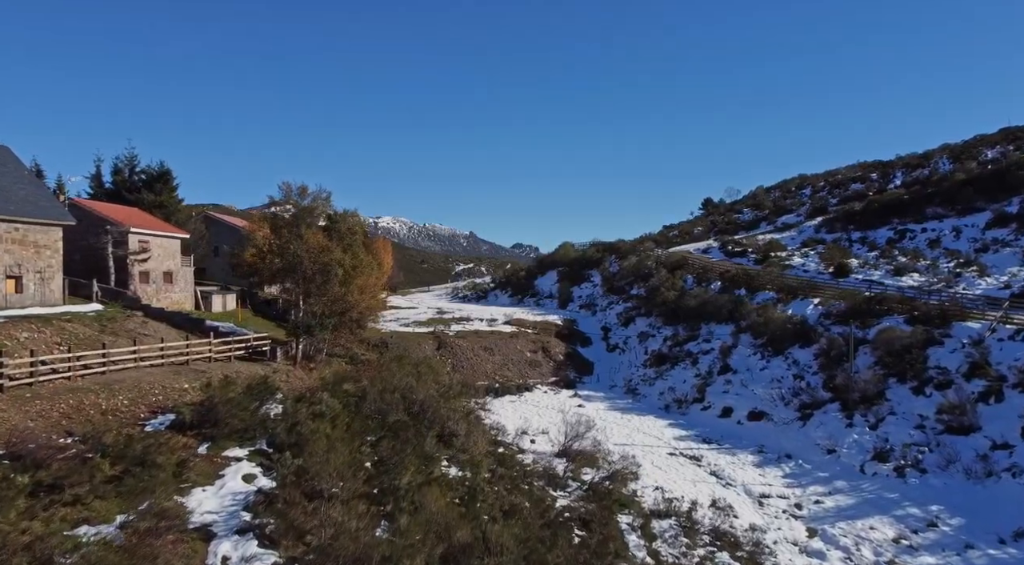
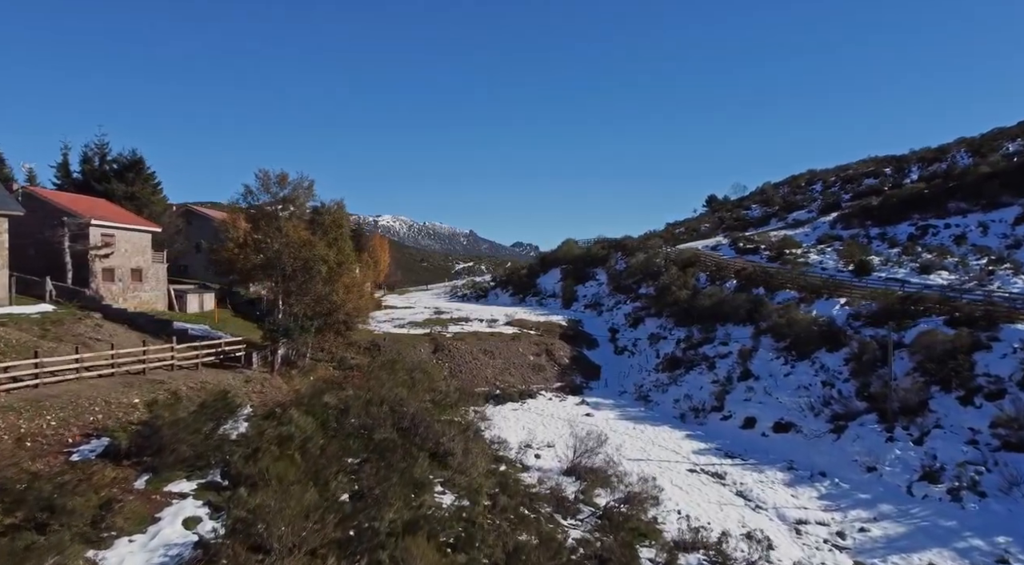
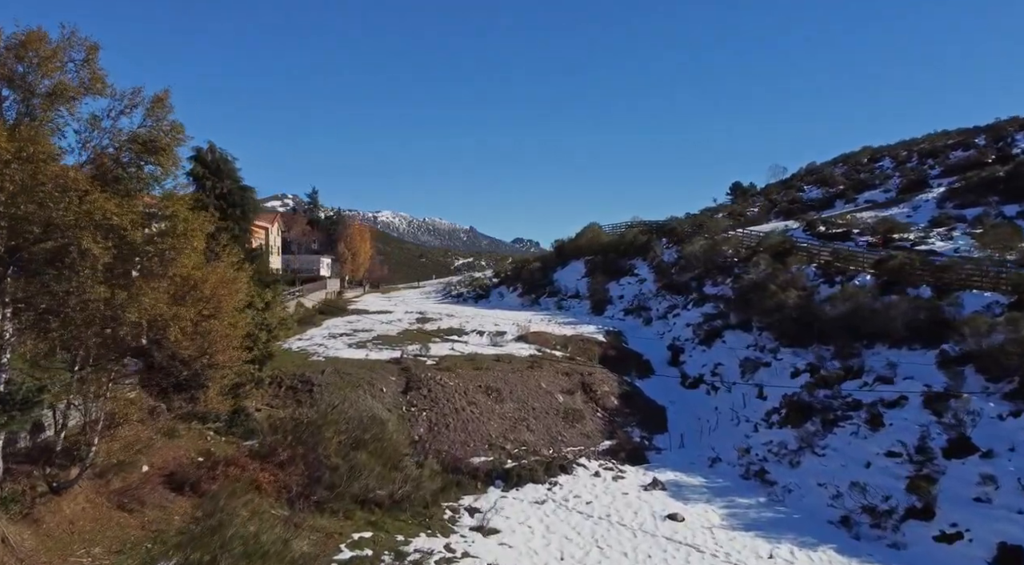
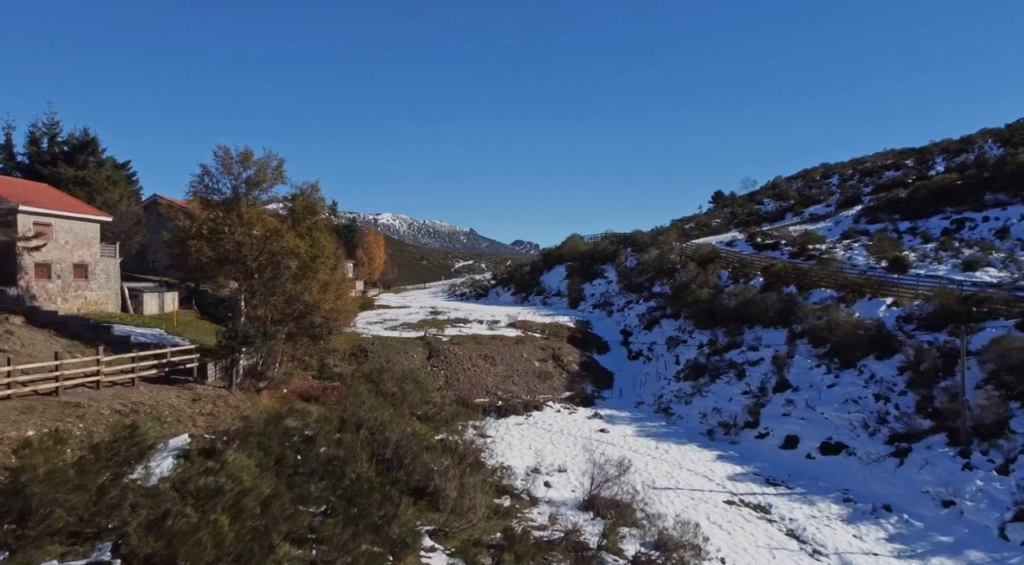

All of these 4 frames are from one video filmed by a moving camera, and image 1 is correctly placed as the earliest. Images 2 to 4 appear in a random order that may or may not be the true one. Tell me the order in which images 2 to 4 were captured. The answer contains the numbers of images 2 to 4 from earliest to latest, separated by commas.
2, 4, 3
